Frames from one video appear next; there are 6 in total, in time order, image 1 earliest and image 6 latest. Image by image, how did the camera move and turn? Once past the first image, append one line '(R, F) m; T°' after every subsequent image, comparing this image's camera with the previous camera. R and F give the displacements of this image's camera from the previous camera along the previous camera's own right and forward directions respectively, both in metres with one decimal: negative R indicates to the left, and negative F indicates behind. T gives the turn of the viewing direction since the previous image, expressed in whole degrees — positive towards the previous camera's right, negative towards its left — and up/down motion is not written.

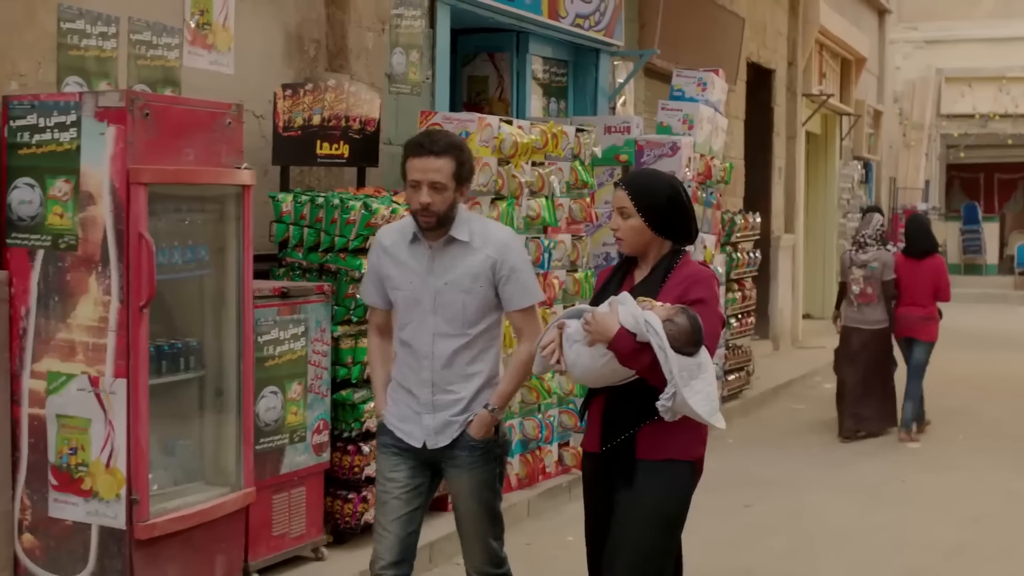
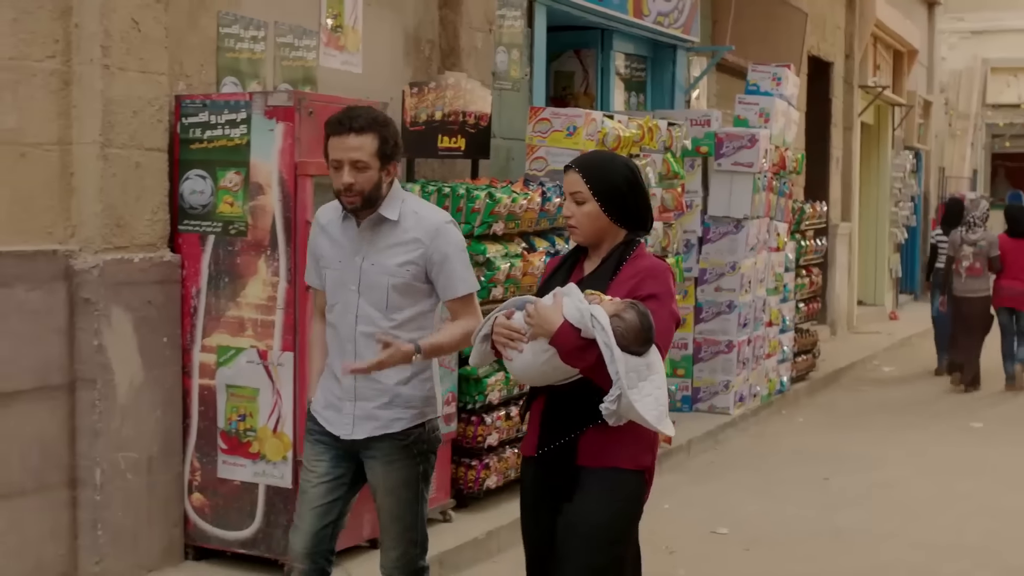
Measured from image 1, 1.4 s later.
(-0.3, -0.4) m; -1°
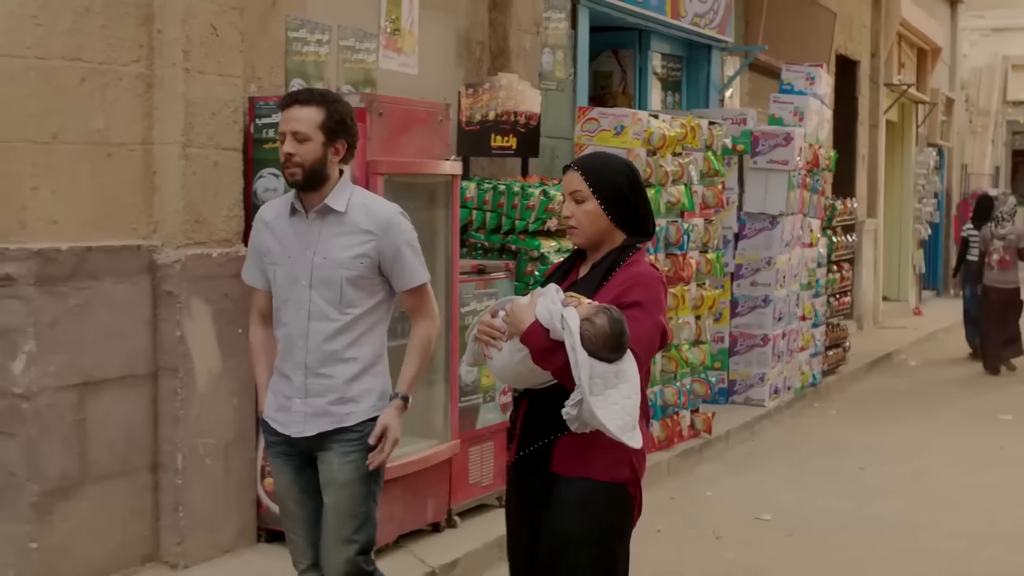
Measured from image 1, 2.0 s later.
(-0.2, -0.2) m; 0°
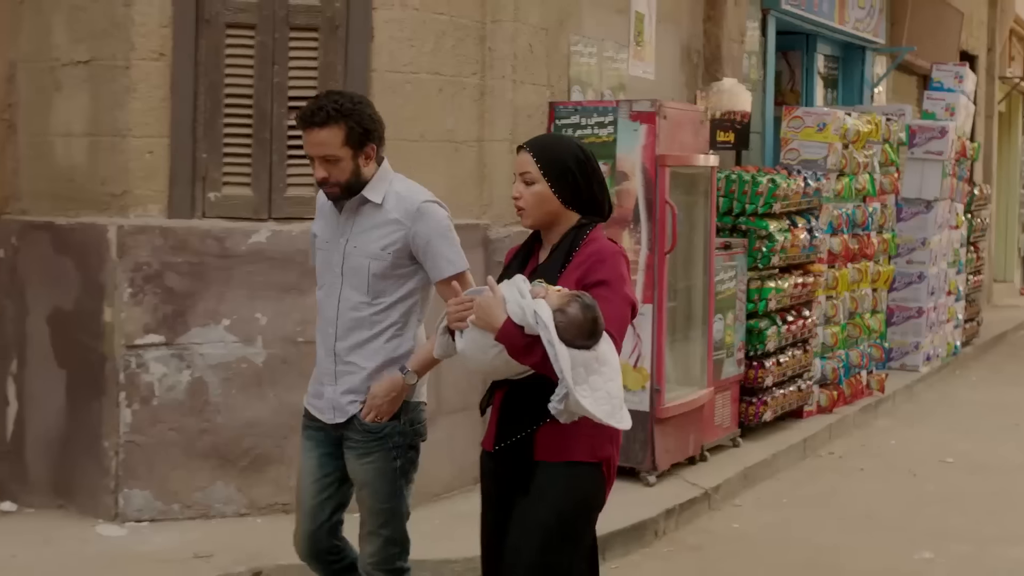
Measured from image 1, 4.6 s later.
(-0.9, -1.1) m; -2°
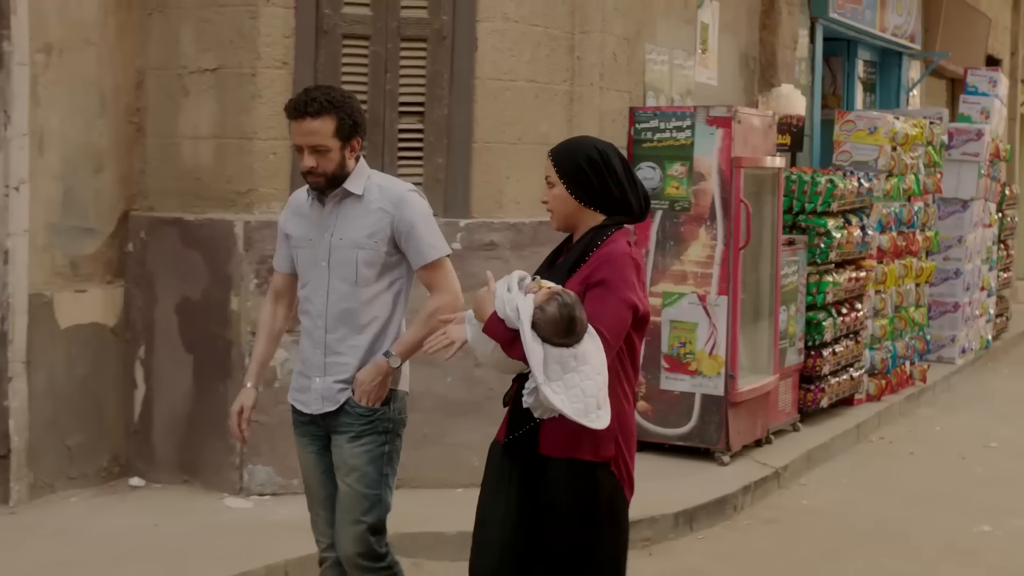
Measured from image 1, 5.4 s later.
(-0.4, -0.4) m; 0°
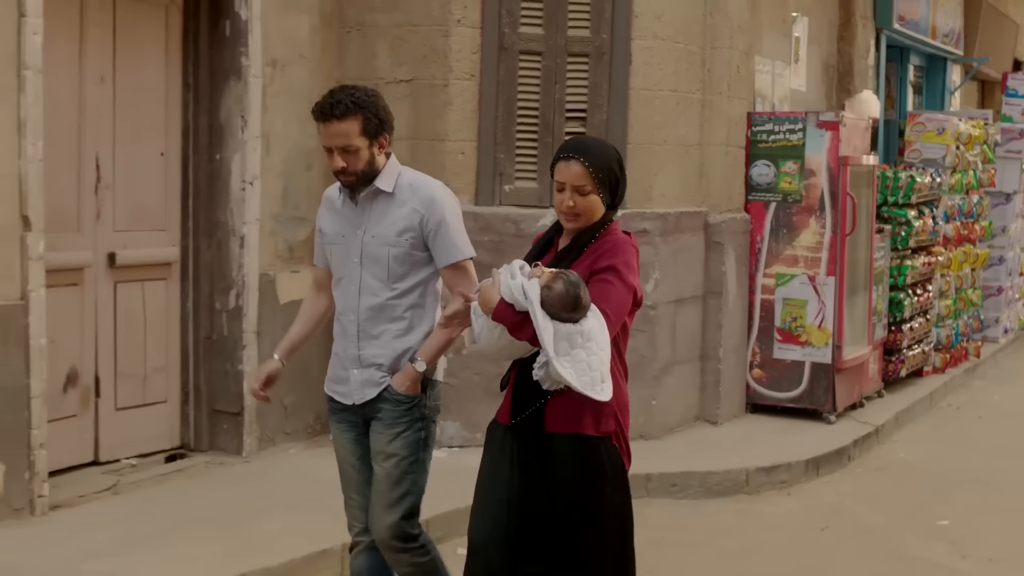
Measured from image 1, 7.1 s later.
(-0.8, -1.0) m; +1°
